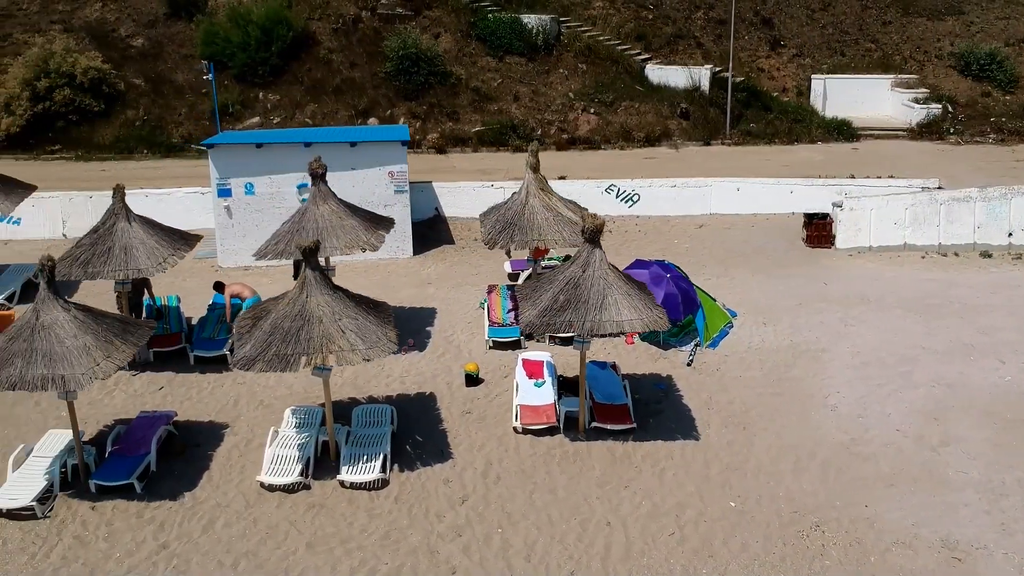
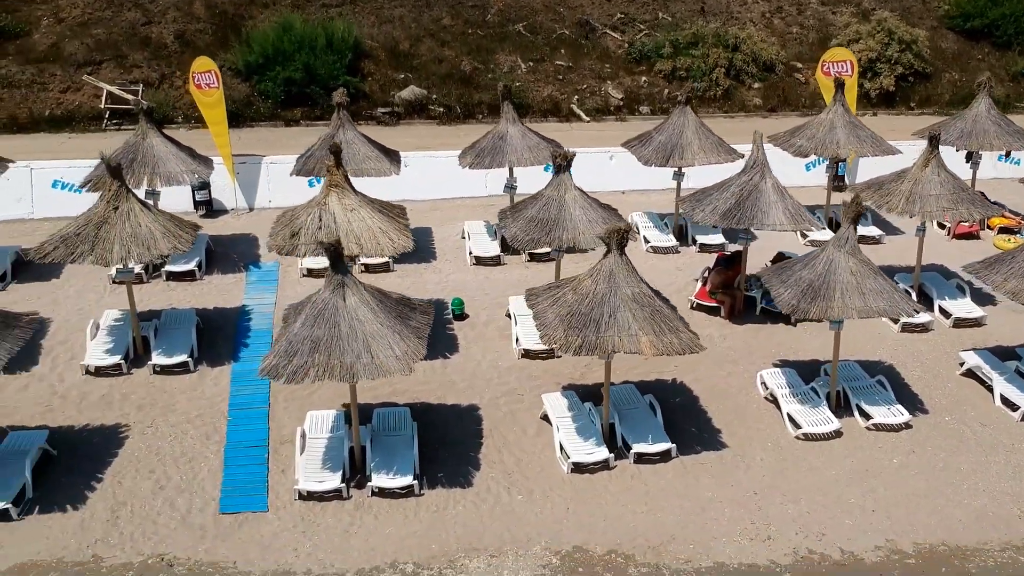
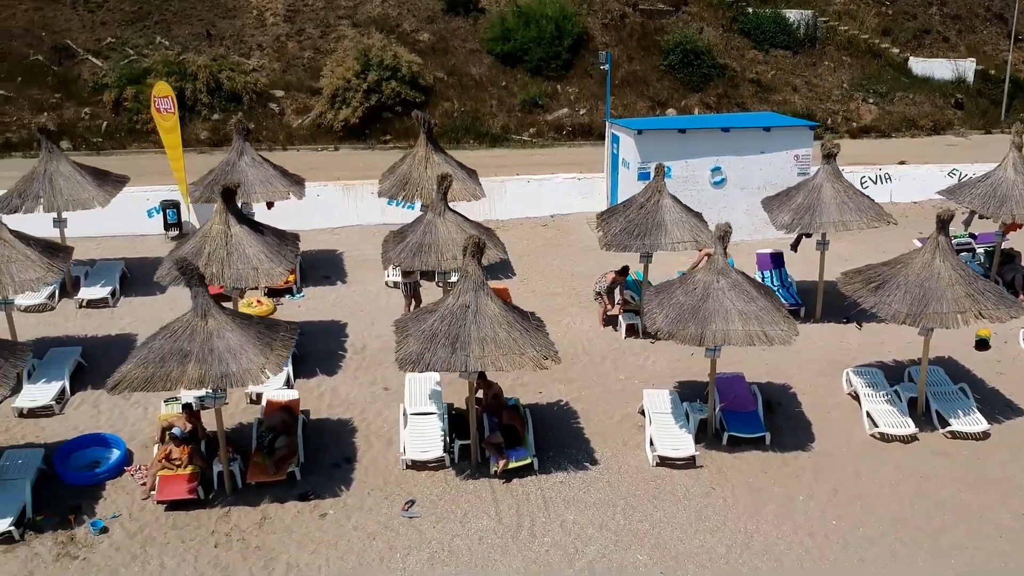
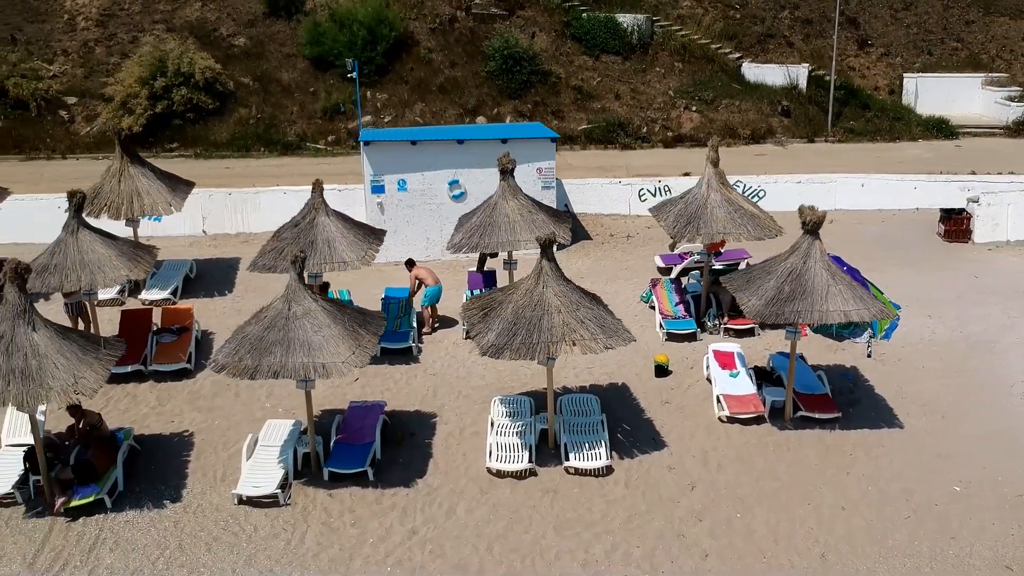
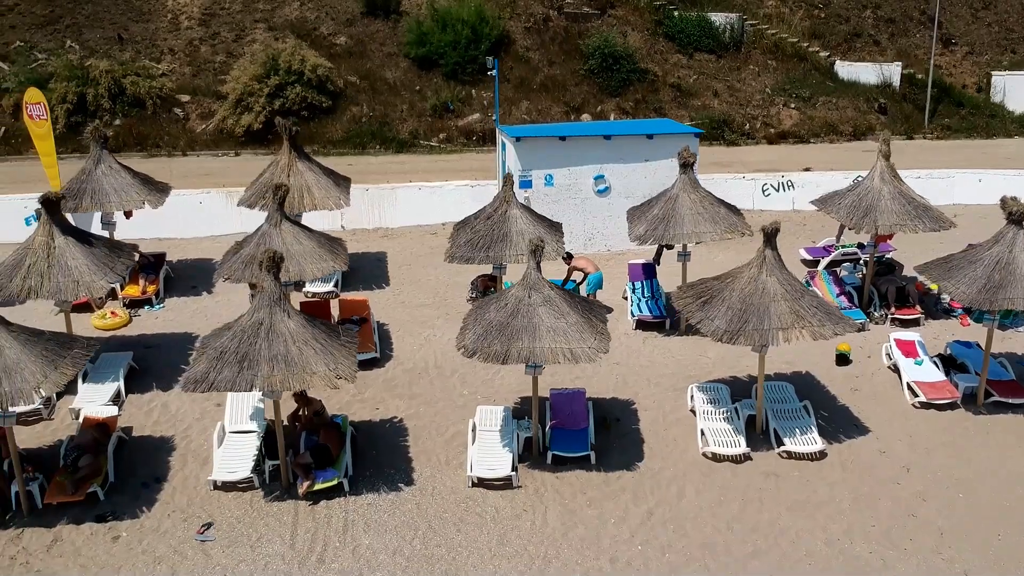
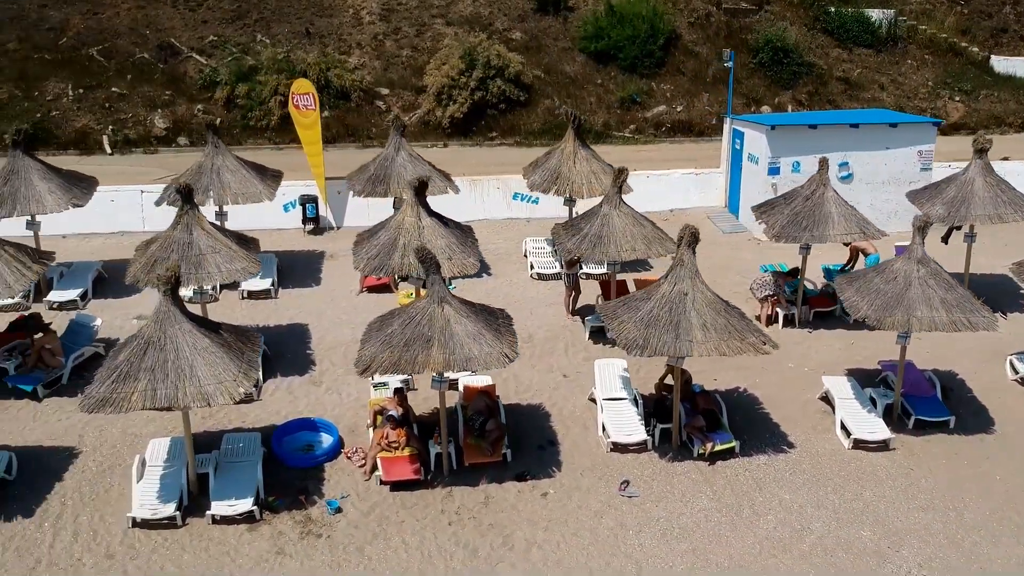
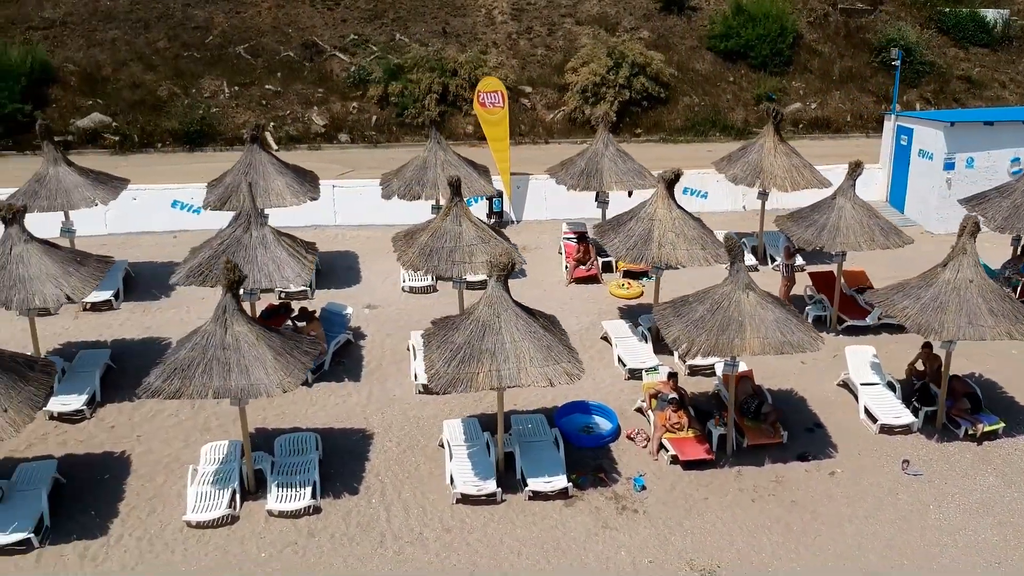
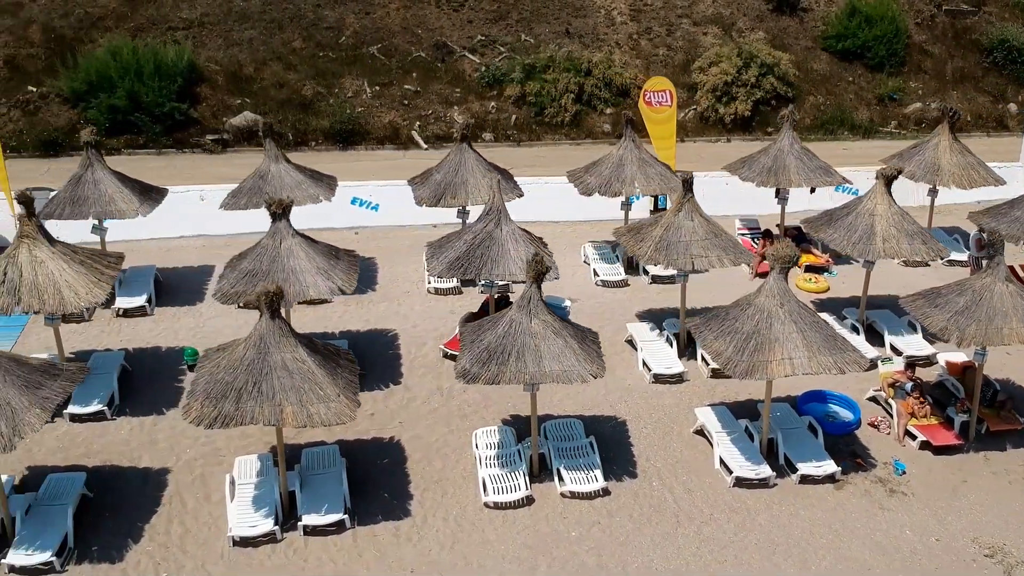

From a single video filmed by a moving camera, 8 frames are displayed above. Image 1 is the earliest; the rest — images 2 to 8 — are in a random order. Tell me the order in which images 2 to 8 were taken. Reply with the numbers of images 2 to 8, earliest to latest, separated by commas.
4, 5, 3, 6, 7, 8, 2
